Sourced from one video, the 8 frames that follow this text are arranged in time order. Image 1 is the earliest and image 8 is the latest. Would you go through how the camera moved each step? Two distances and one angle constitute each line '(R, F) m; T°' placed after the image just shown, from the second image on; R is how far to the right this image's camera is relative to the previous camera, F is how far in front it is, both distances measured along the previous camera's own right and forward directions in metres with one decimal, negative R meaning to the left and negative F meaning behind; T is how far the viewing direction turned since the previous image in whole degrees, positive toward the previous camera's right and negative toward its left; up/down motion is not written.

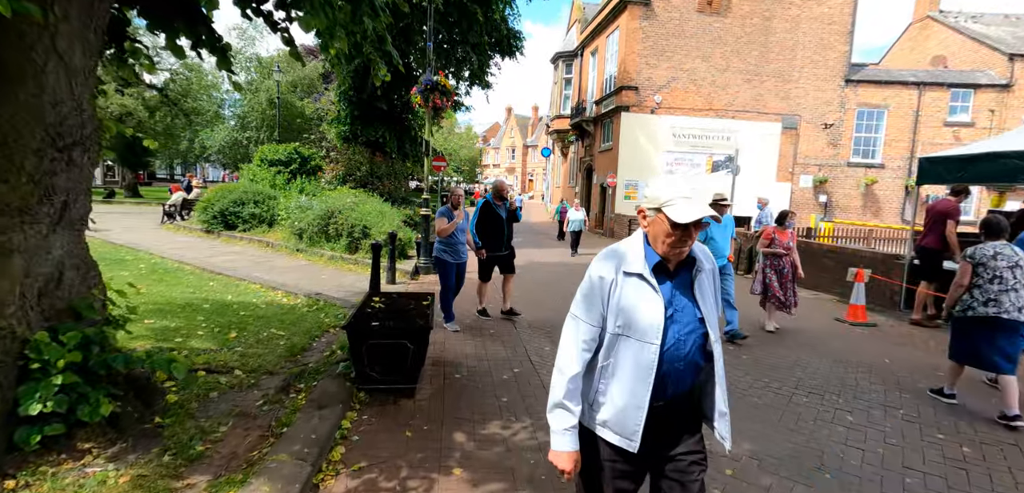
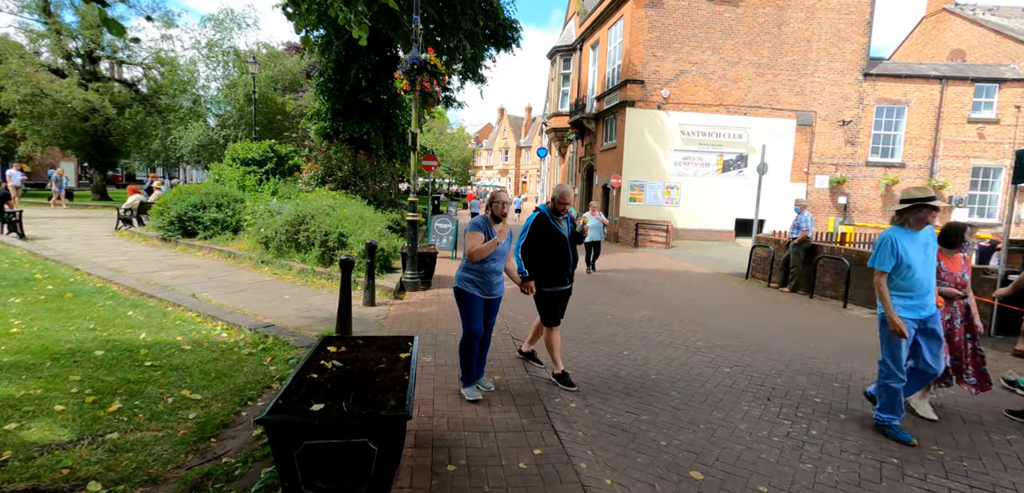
(-0.2, +1.5) m; +1°
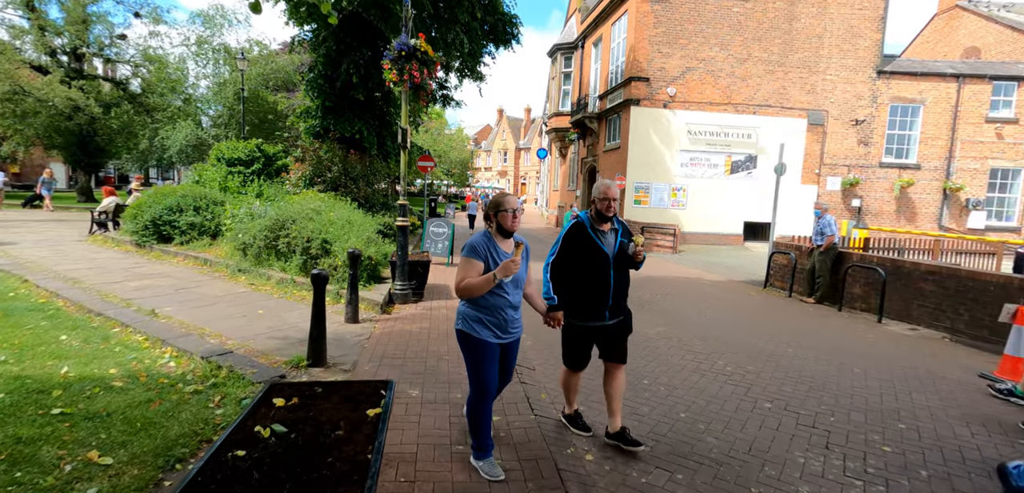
(0.0, +0.8) m; 0°
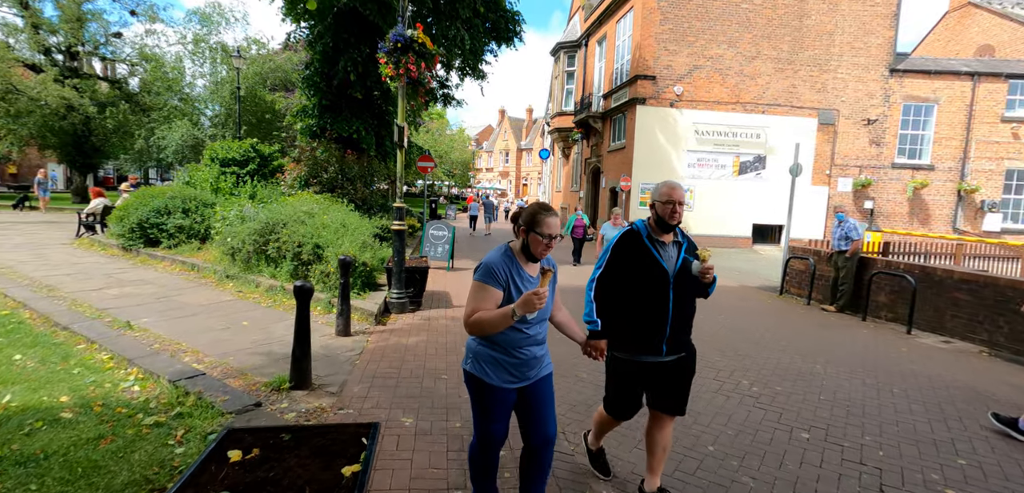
(0.0, +0.5) m; 0°
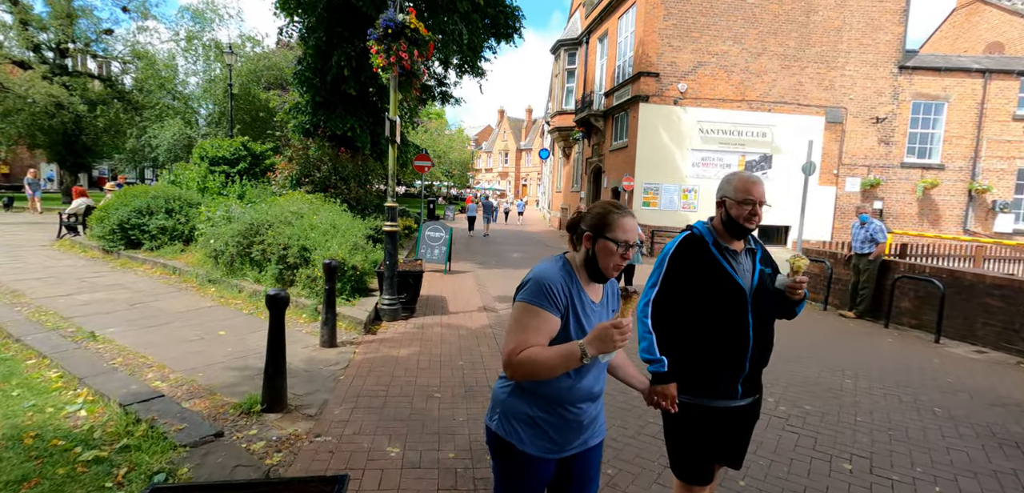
(0.0, +0.5) m; 0°
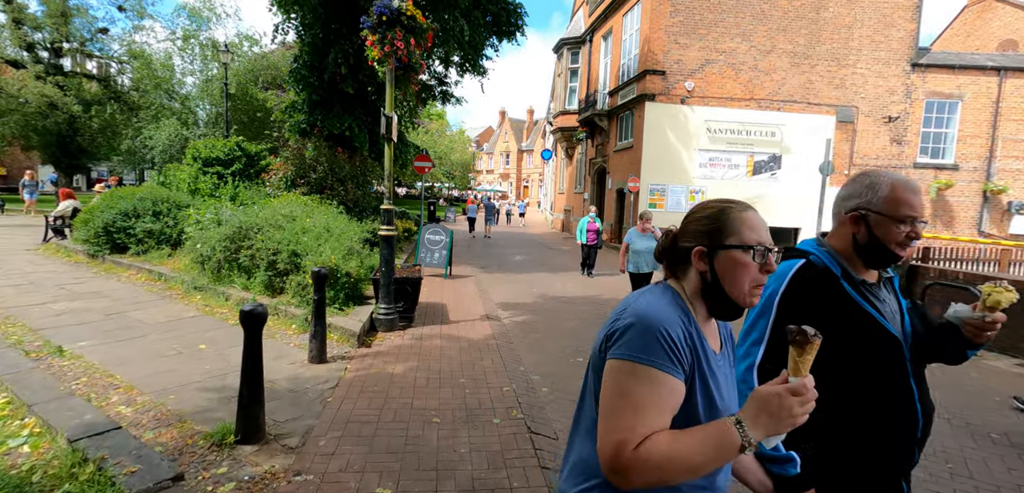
(0.0, +0.4) m; 0°
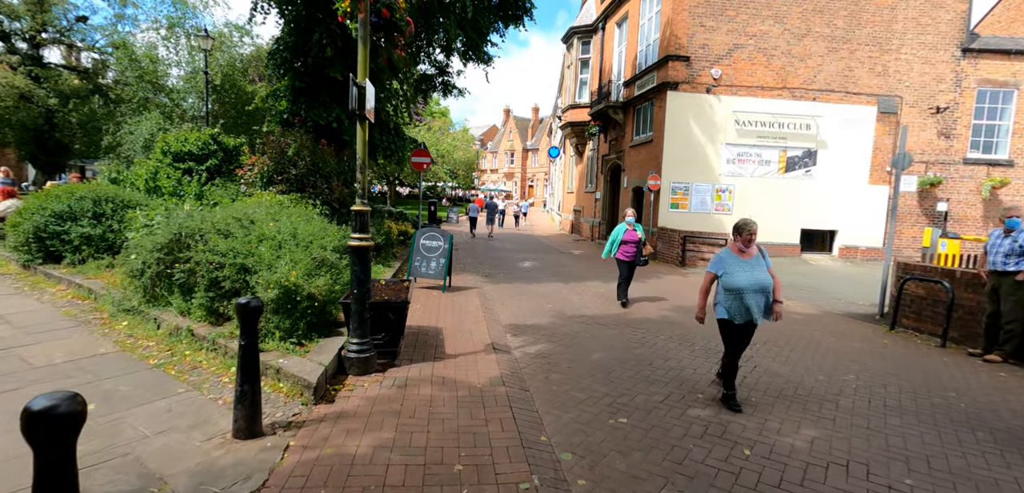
(-0.1, +1.6) m; 0°
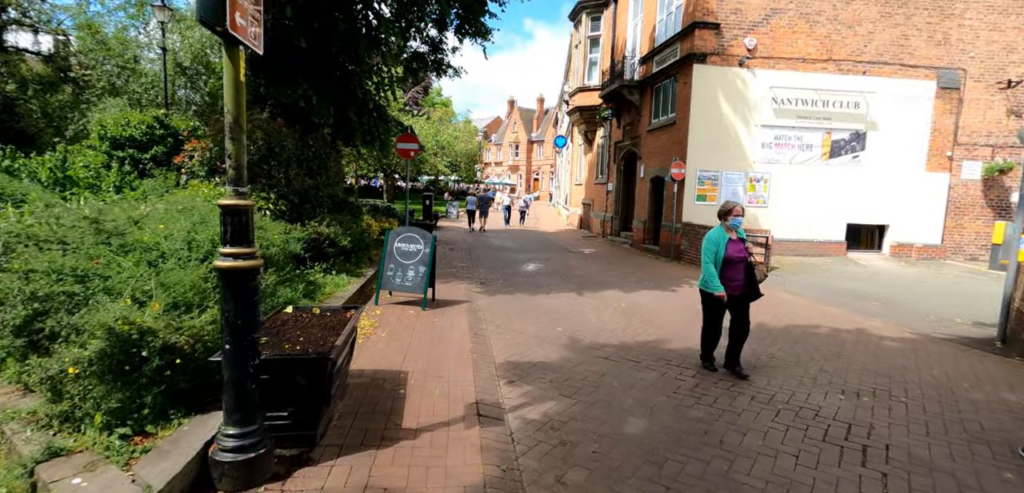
(+0.1, +2.0) m; -1°
